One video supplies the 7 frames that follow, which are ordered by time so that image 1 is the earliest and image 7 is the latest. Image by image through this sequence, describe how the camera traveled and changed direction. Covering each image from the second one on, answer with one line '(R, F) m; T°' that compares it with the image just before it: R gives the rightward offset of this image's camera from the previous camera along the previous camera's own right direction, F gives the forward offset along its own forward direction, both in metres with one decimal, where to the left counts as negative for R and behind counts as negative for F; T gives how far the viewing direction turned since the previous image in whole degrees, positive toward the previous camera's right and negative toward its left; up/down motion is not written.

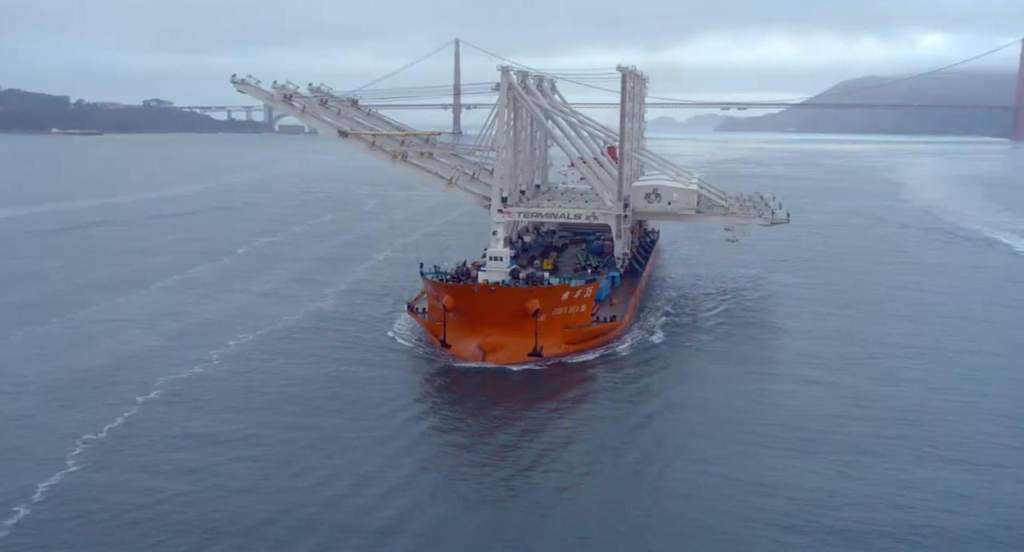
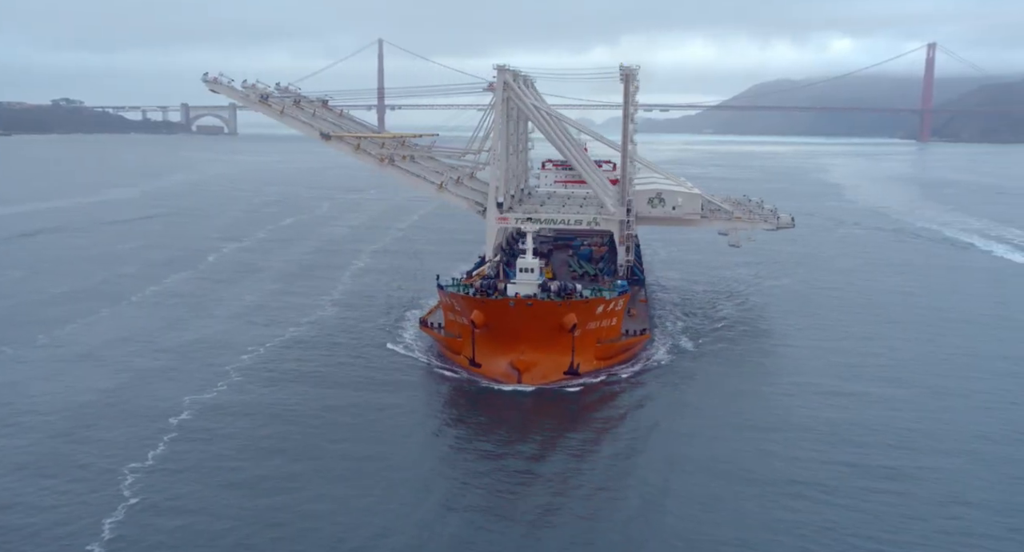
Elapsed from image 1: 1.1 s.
(-2.0, +0.9) m; +5°
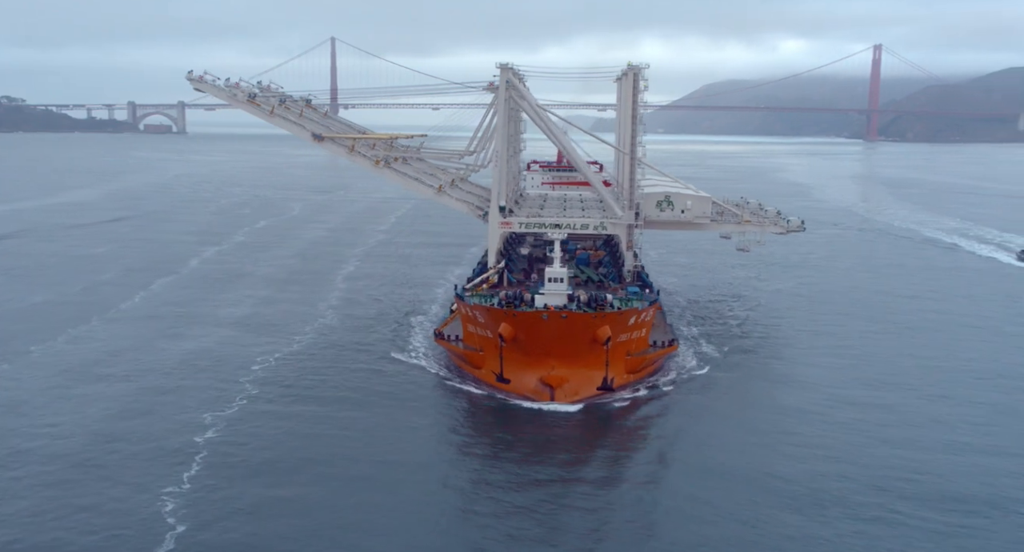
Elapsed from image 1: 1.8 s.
(-1.3, +0.8) m; +3°
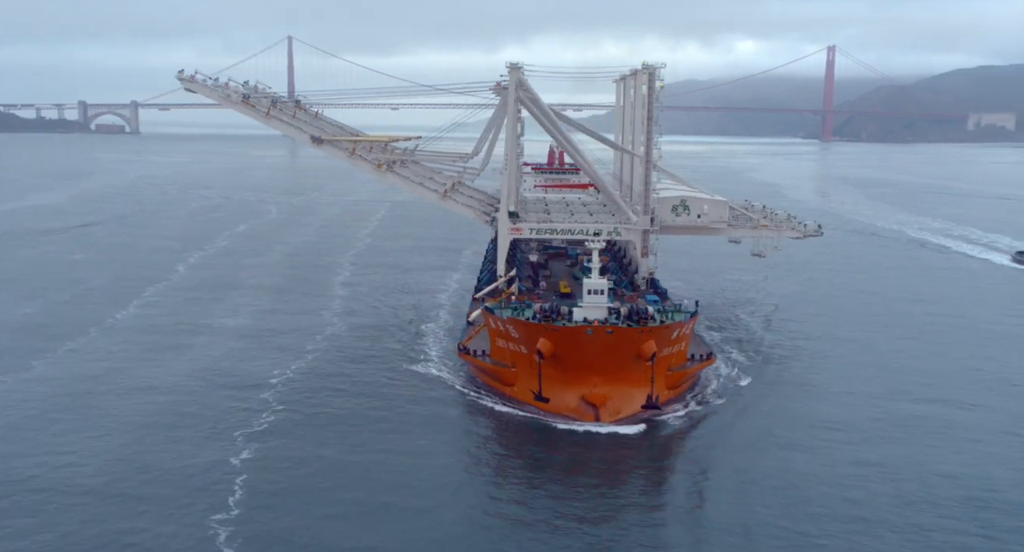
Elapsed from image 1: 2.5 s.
(-1.3, +0.9) m; +3°
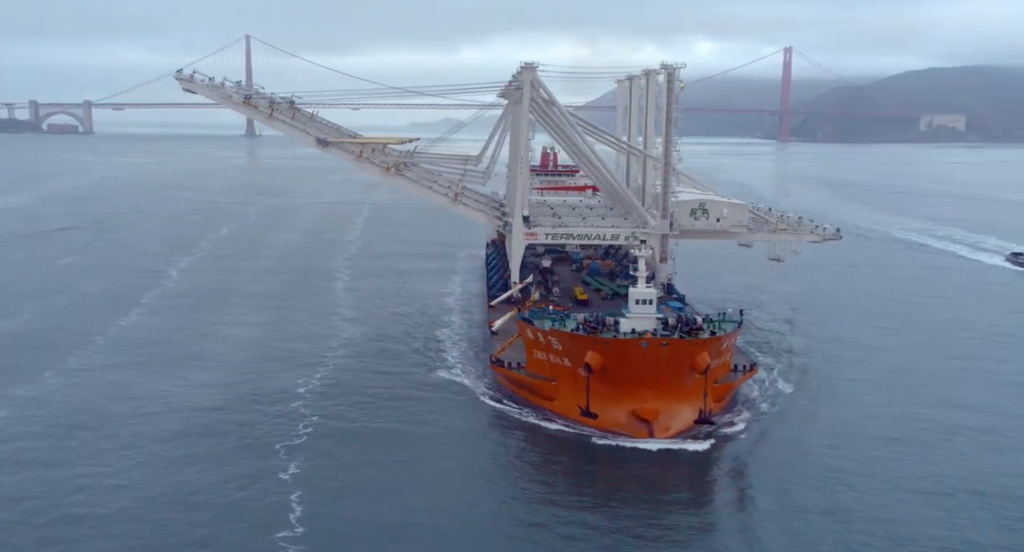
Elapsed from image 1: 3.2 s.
(-1.3, +0.7) m; +3°
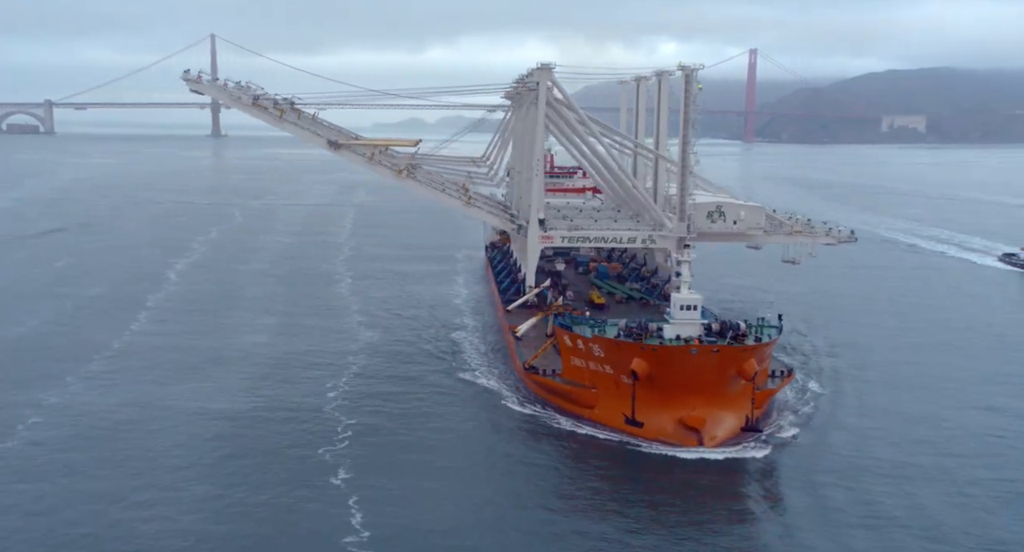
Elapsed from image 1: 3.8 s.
(-1.1, +0.3) m; +2°
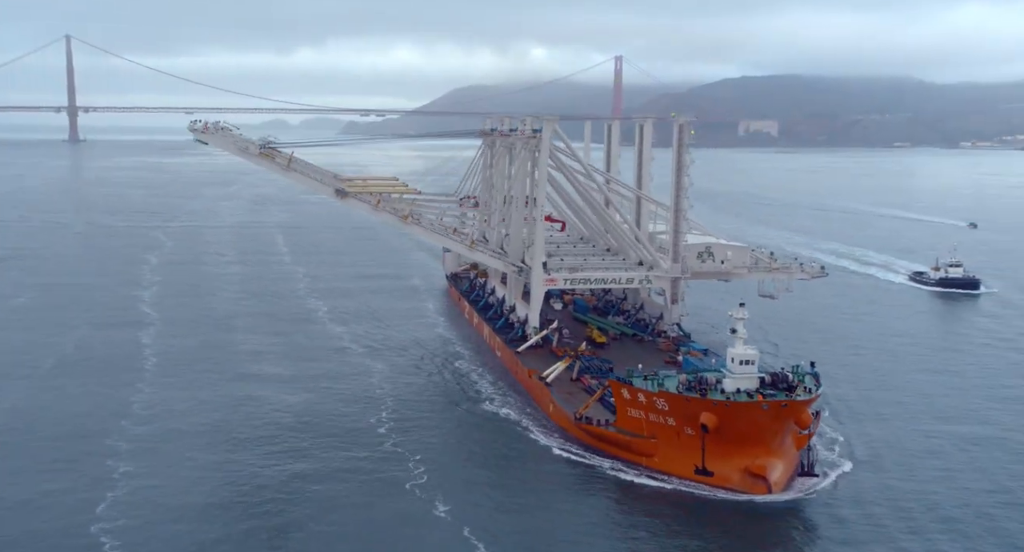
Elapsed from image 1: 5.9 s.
(-3.2, -0.4) m; +8°
